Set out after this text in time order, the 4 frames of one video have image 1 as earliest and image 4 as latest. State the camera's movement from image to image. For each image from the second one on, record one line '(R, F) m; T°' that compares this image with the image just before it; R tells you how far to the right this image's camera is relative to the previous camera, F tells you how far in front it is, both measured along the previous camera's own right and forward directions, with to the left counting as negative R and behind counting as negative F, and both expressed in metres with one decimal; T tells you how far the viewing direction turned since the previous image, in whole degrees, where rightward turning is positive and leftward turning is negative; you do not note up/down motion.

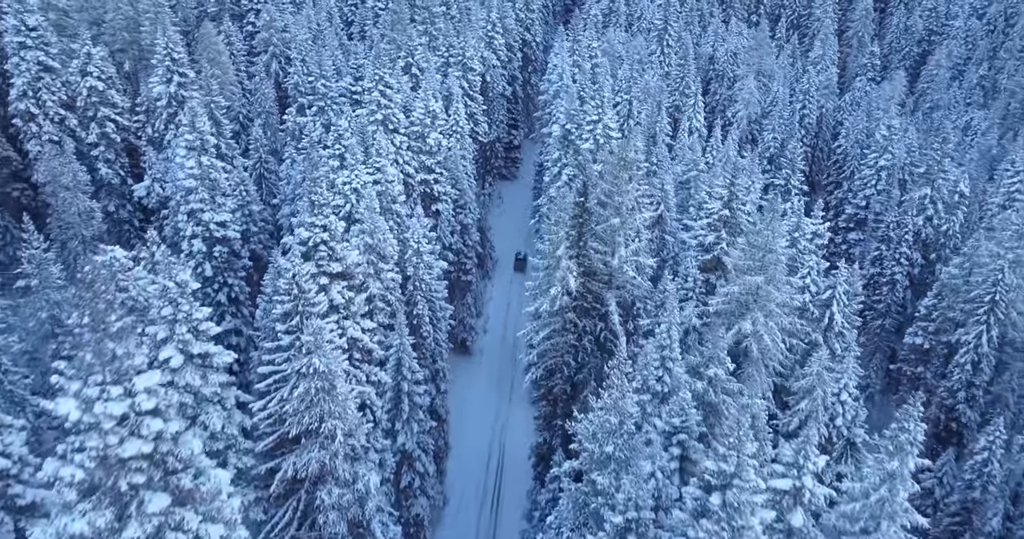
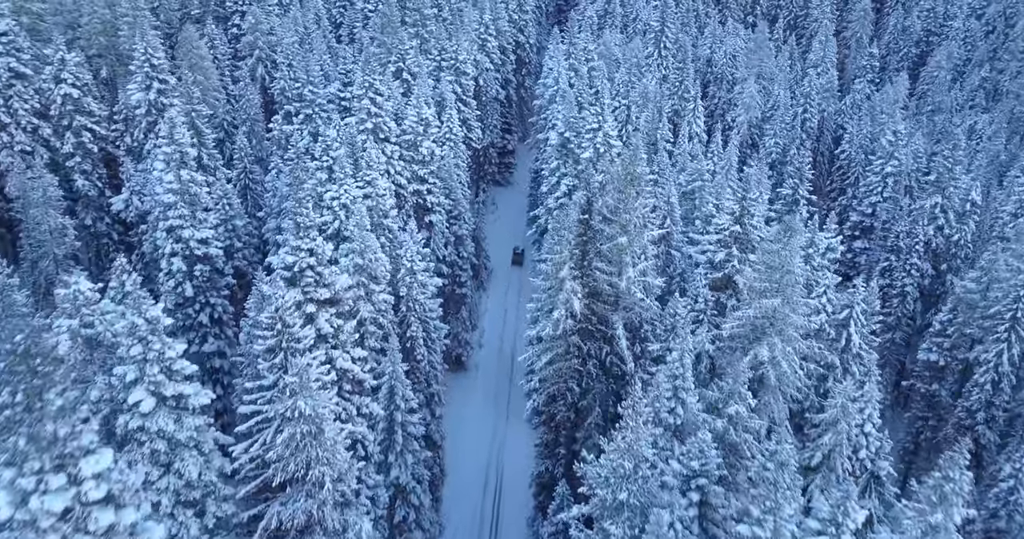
(-0.3, +1.8) m; +1°
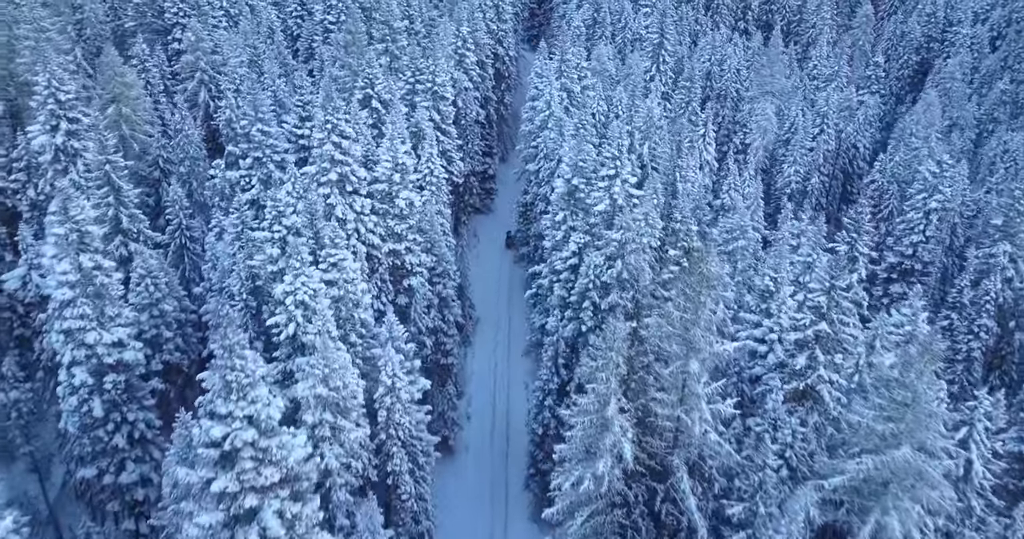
(-1.4, +7.4) m; +2°
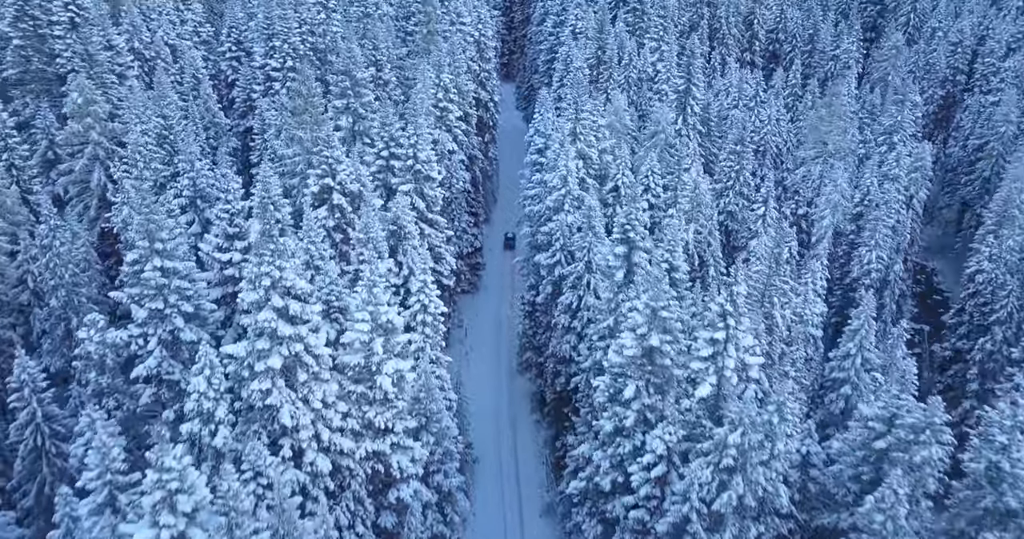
(-2.6, +12.2) m; +3°
